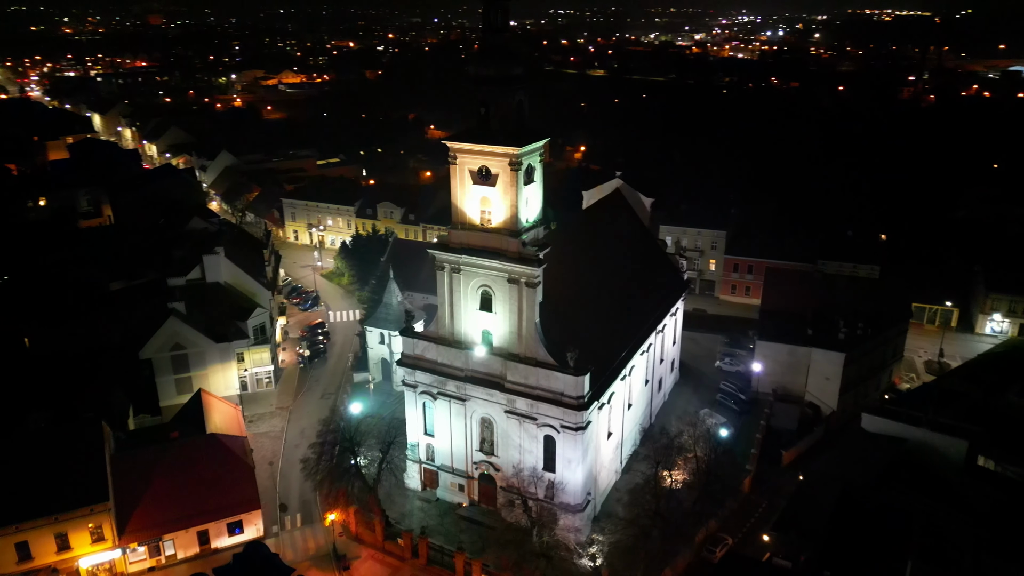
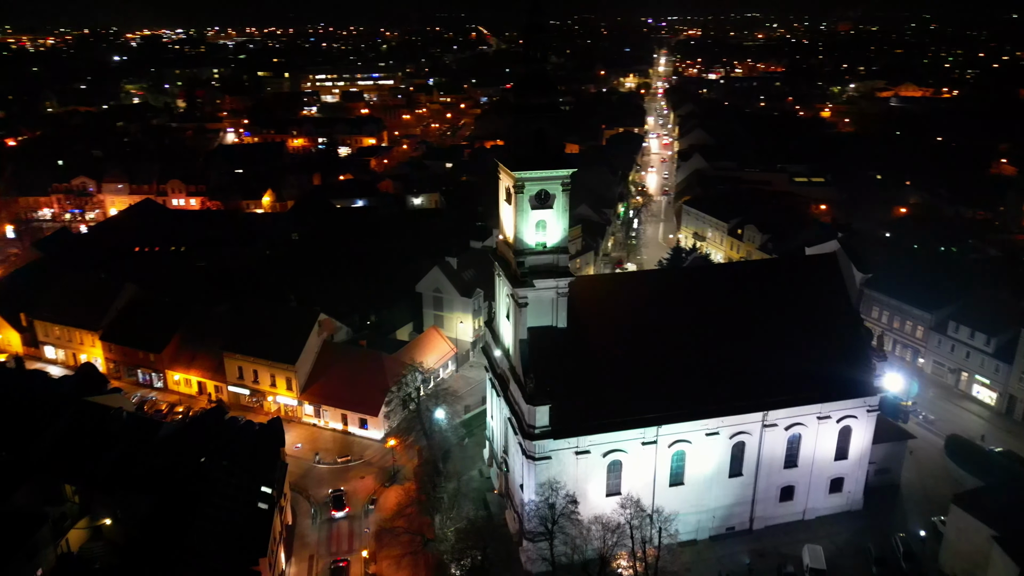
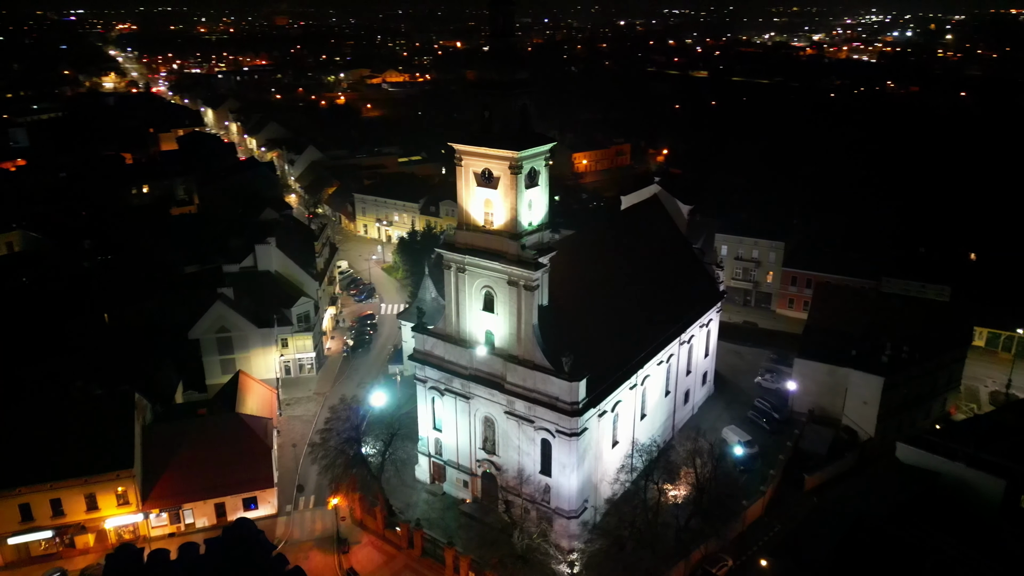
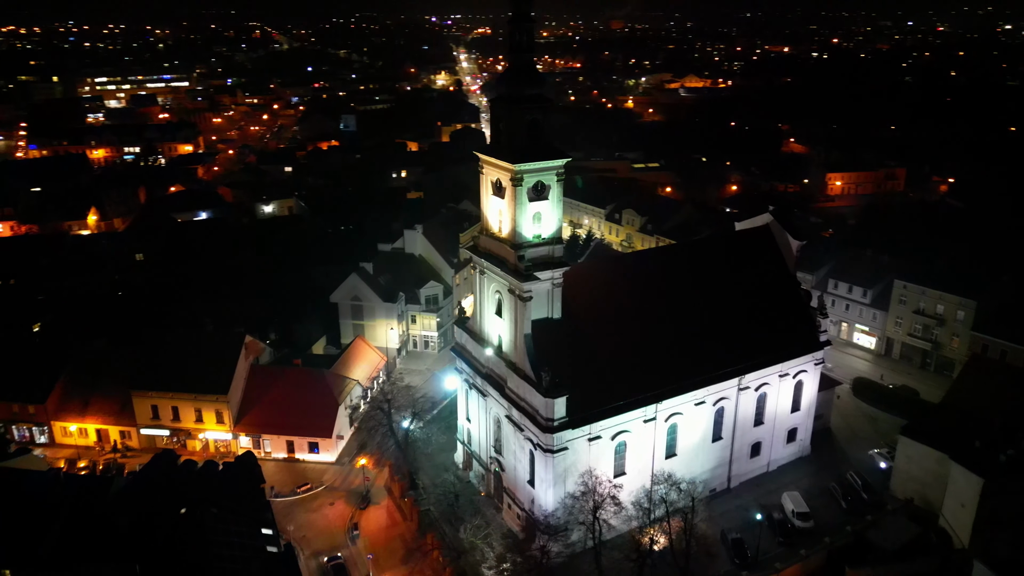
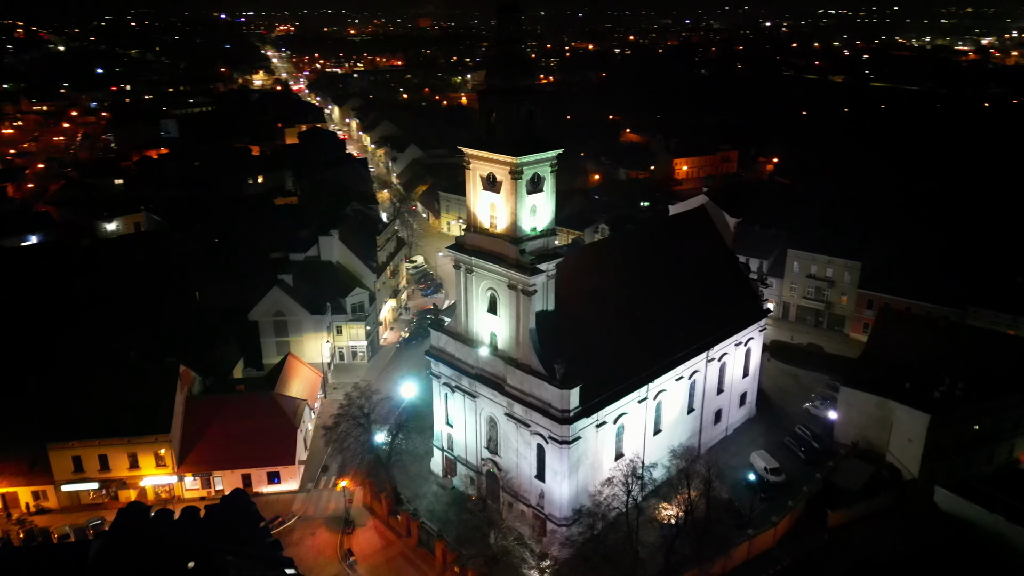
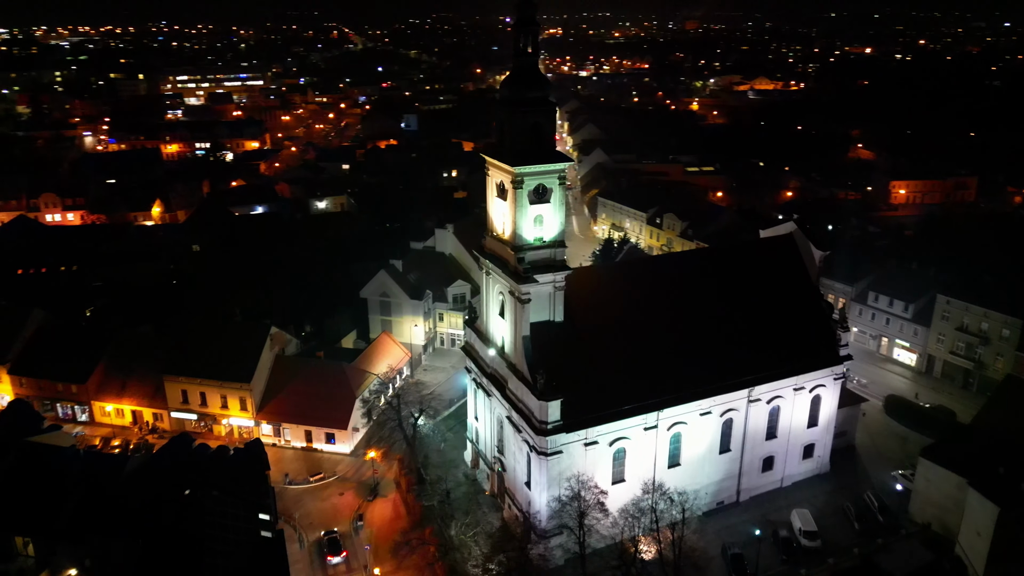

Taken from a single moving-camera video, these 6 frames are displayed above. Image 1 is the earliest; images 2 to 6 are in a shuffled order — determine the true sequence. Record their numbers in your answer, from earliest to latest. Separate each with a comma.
3, 5, 4, 6, 2
